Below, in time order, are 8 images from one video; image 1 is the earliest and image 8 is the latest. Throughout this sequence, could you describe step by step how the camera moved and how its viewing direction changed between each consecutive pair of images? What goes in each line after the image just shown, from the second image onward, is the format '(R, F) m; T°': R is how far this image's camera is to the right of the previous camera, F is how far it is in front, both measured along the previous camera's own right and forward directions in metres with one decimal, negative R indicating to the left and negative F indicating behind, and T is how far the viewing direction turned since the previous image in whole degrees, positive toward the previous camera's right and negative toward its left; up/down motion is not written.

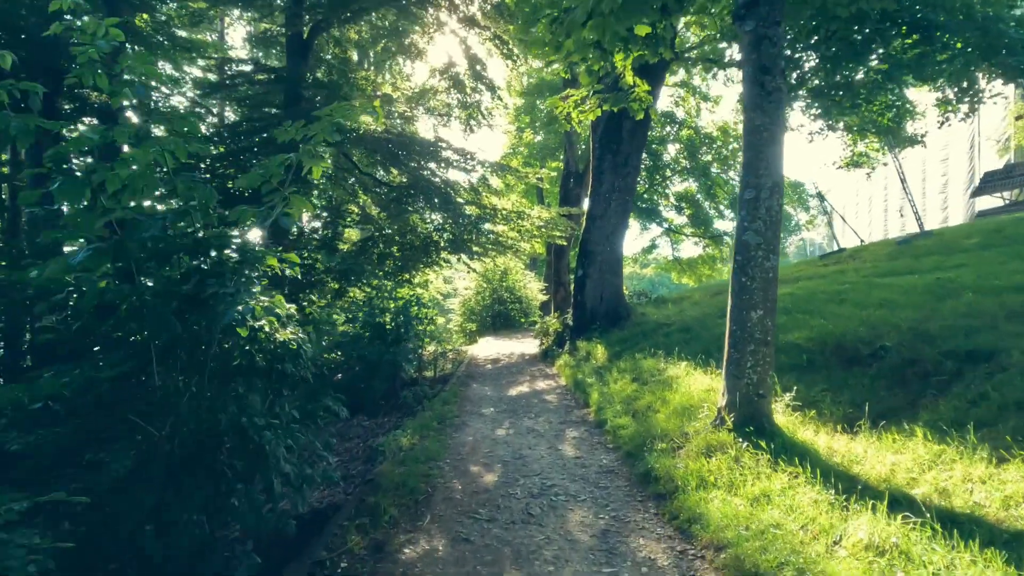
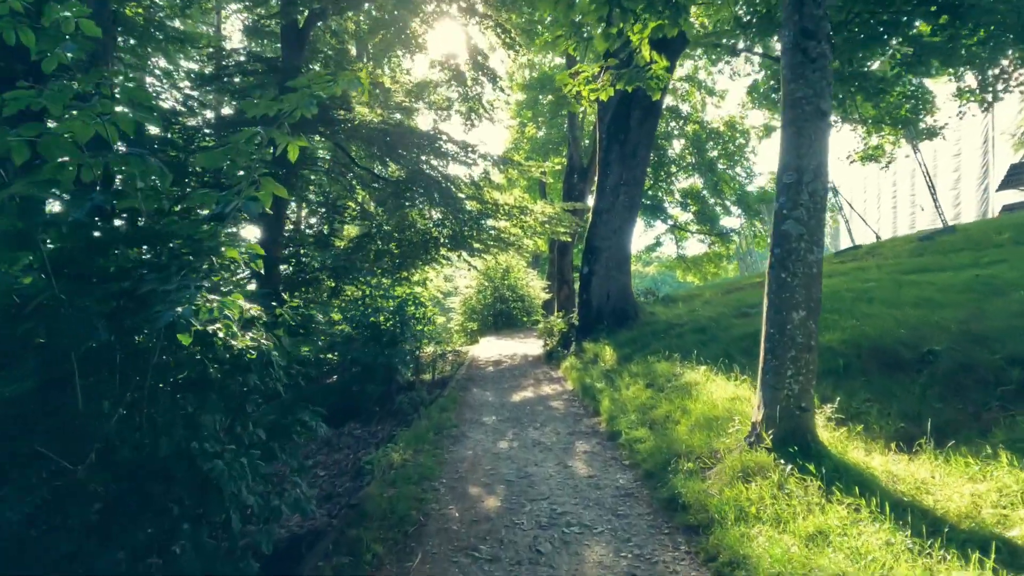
(0.0, +0.7) m; 0°
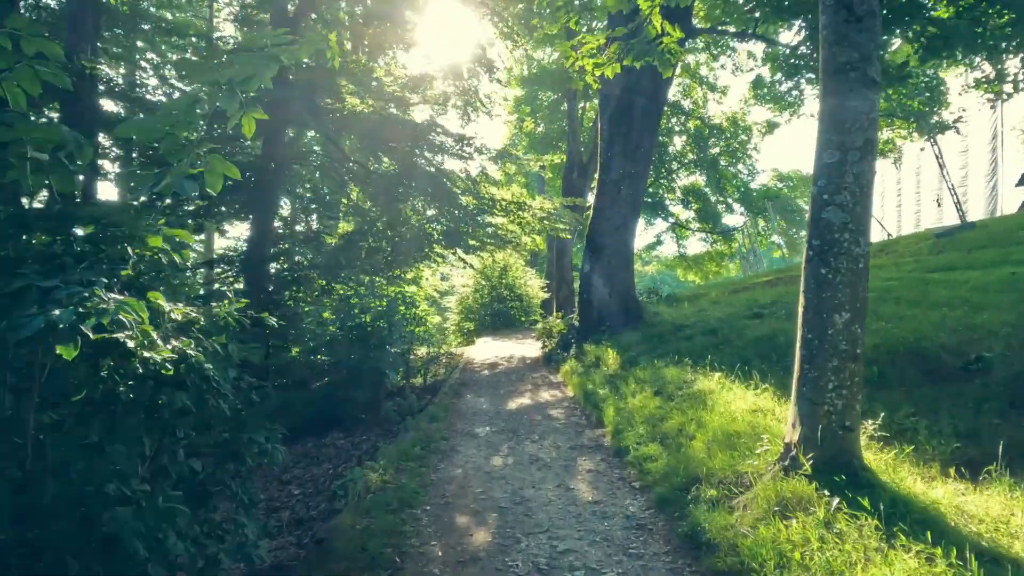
(0.0, +0.7) m; 0°
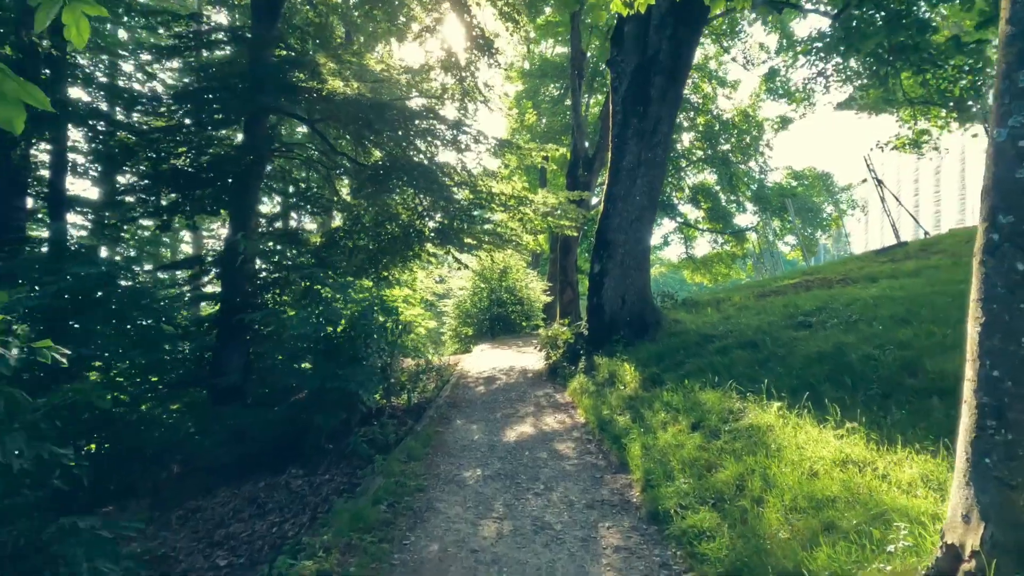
(0.0, +1.7) m; 0°
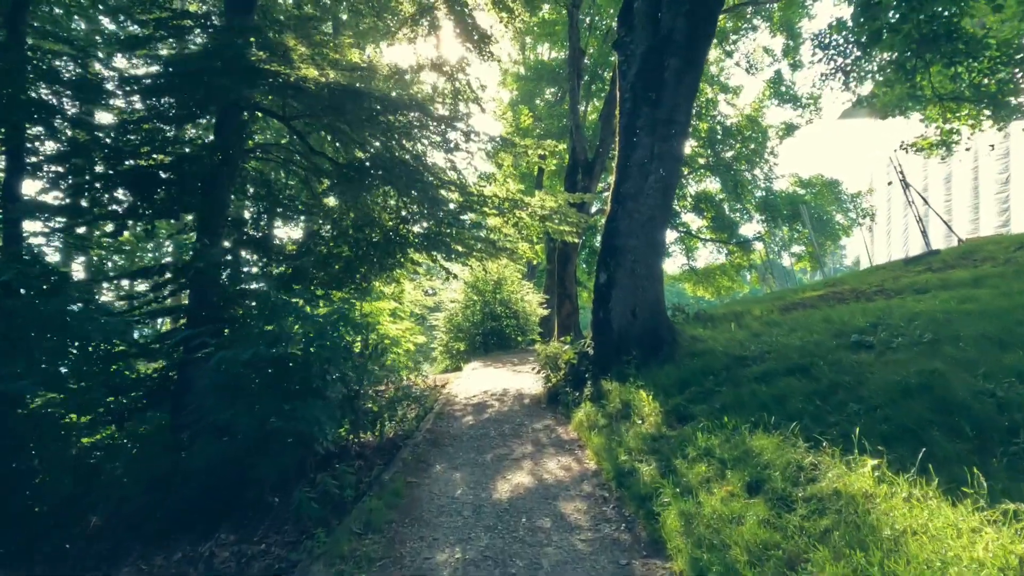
(0.0, +1.6) m; 0°
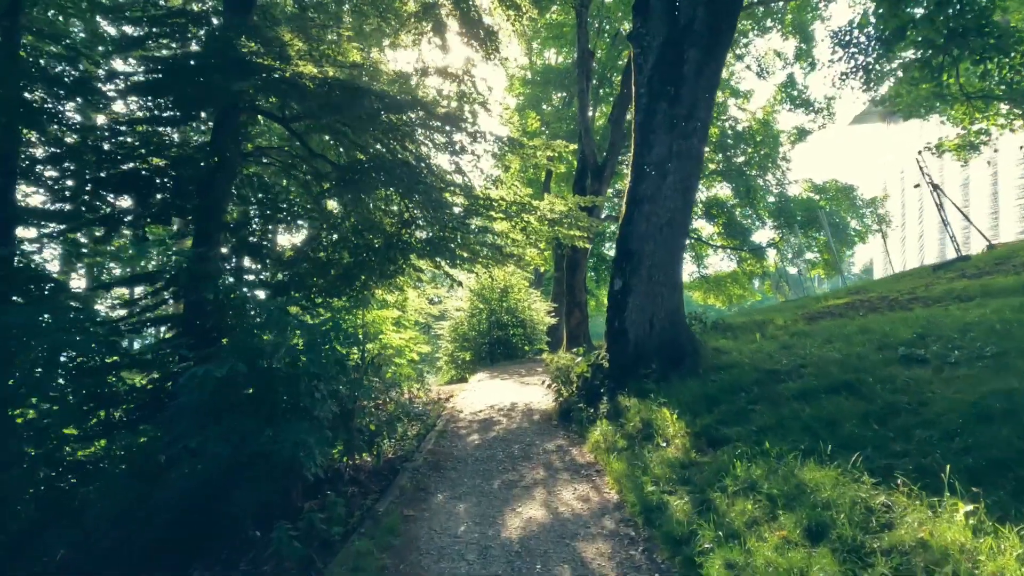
(0.0, +0.7) m; -1°
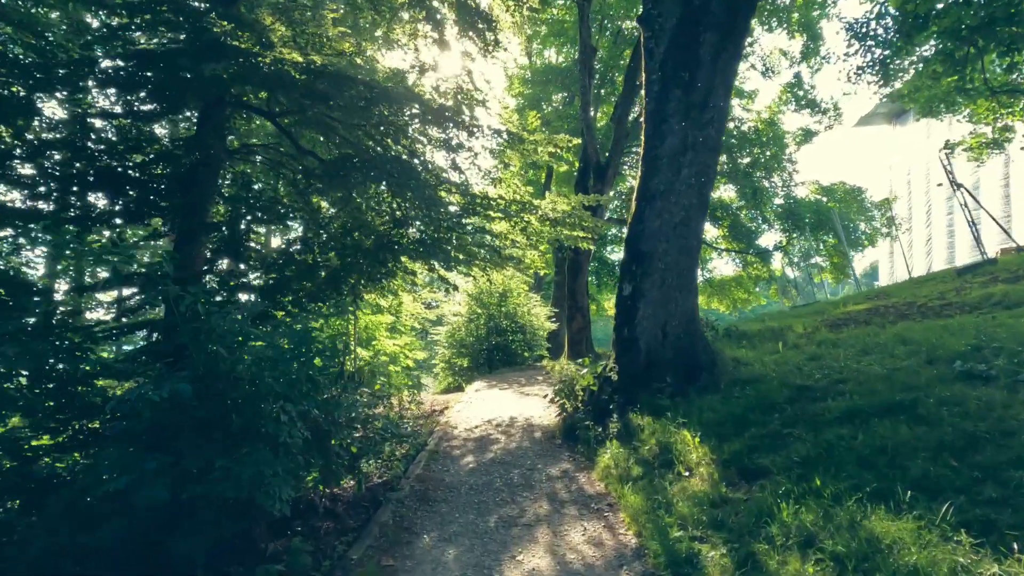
(0.0, +0.9) m; 0°
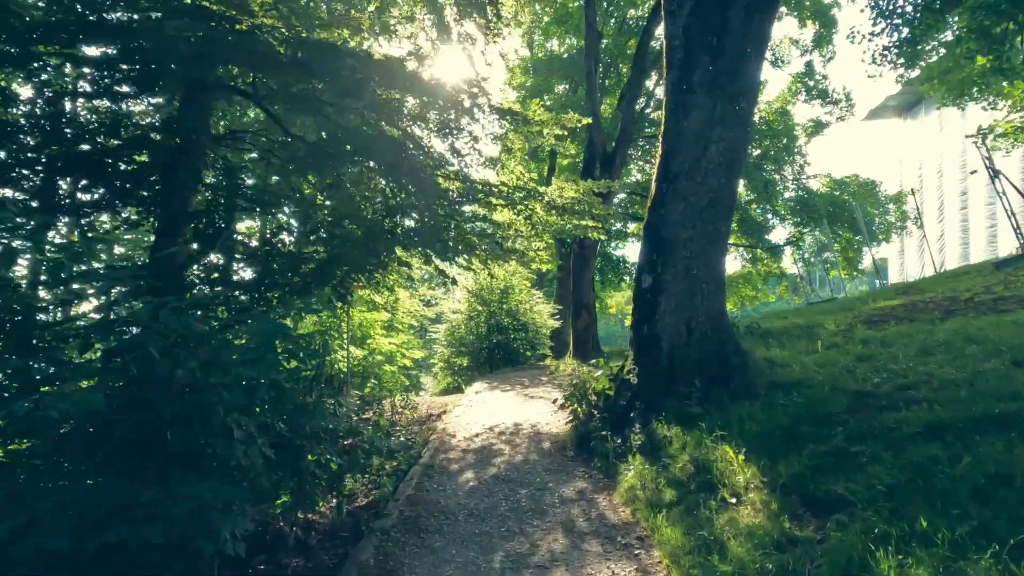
(-0.1, +1.0) m; 0°
